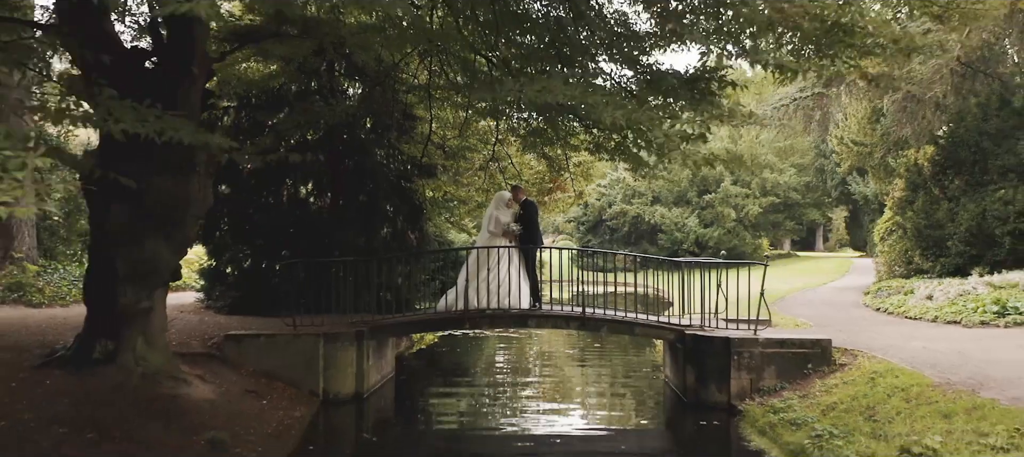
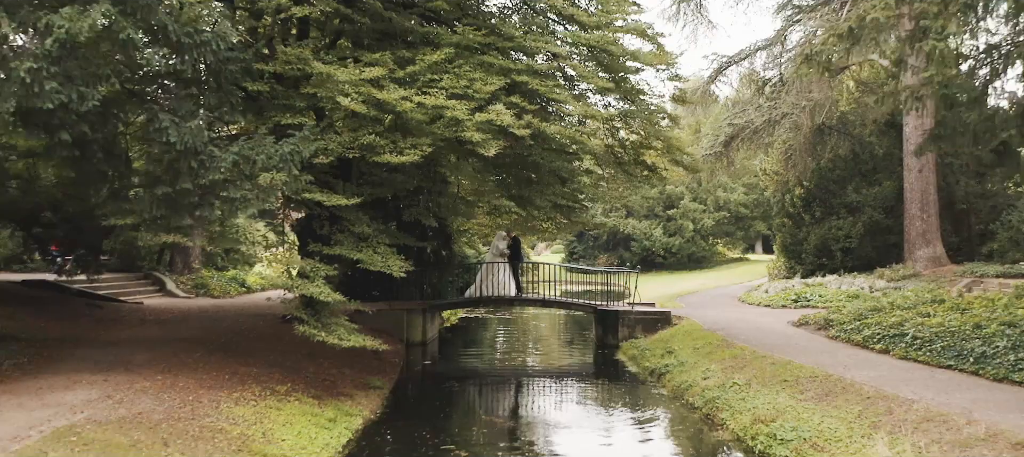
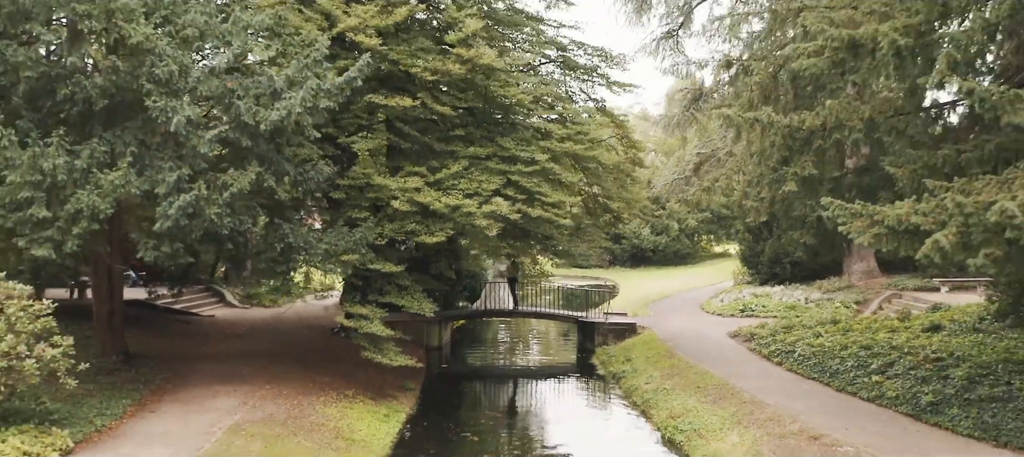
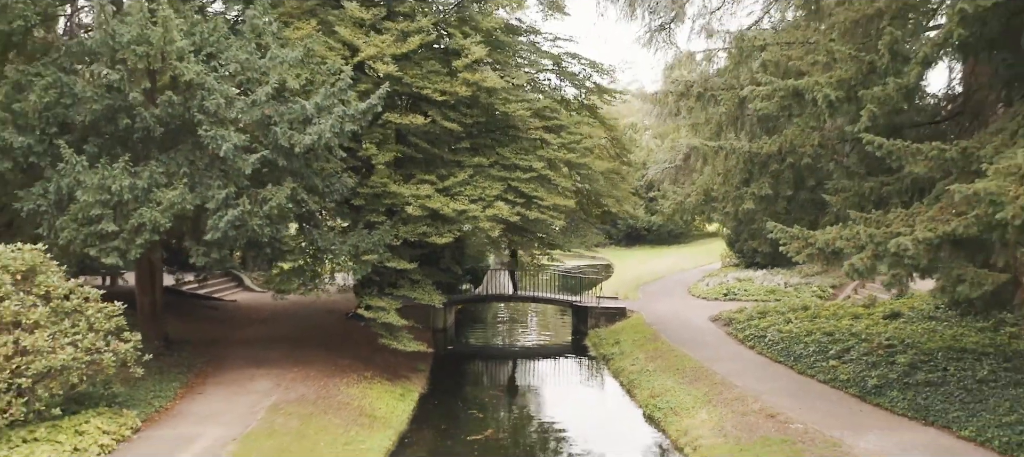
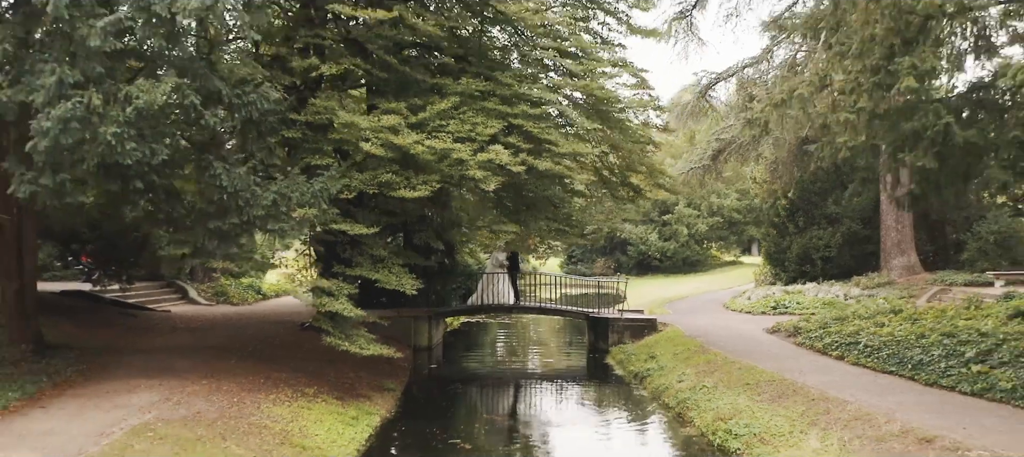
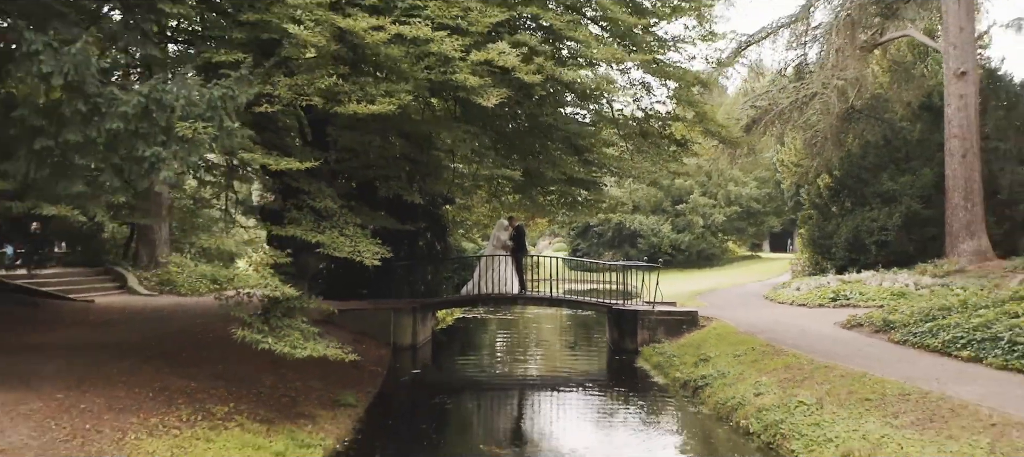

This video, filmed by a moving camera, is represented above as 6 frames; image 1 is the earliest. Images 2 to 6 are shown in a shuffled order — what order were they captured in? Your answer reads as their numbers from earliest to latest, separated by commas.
6, 2, 5, 3, 4
